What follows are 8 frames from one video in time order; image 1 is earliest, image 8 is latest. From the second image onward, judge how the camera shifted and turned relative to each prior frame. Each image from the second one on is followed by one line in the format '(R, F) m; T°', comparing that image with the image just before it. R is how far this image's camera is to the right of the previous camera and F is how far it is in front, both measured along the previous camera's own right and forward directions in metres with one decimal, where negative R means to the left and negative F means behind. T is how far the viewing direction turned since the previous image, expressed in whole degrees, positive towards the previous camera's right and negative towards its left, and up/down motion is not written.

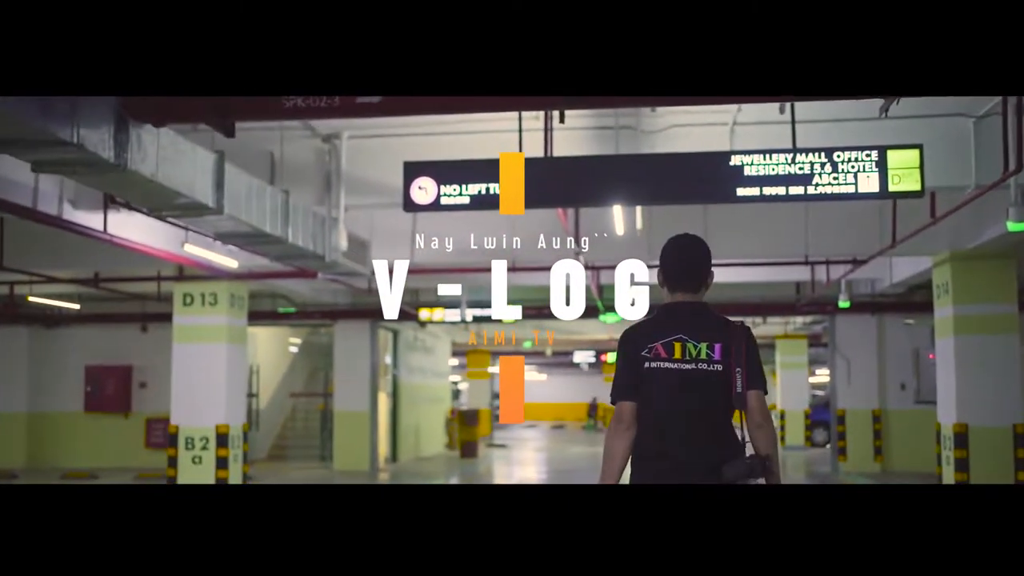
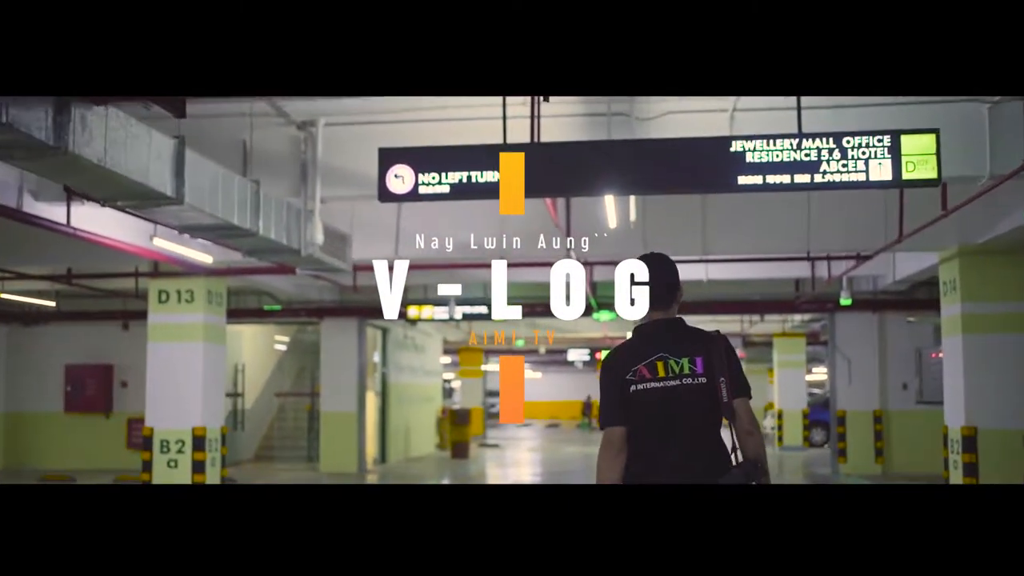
(+0.1, +0.6) m; 0°
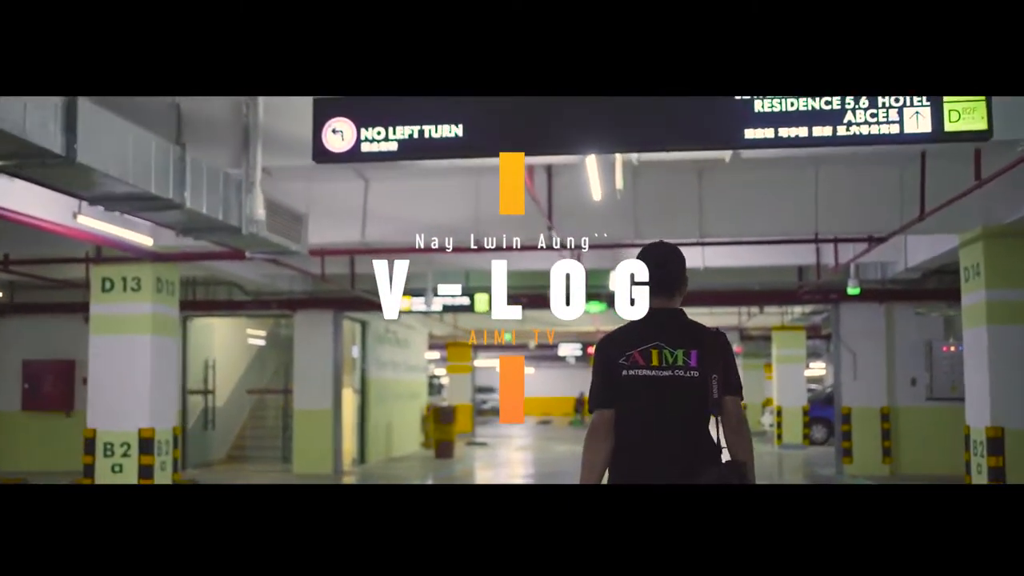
(+0.2, +1.2) m; 0°
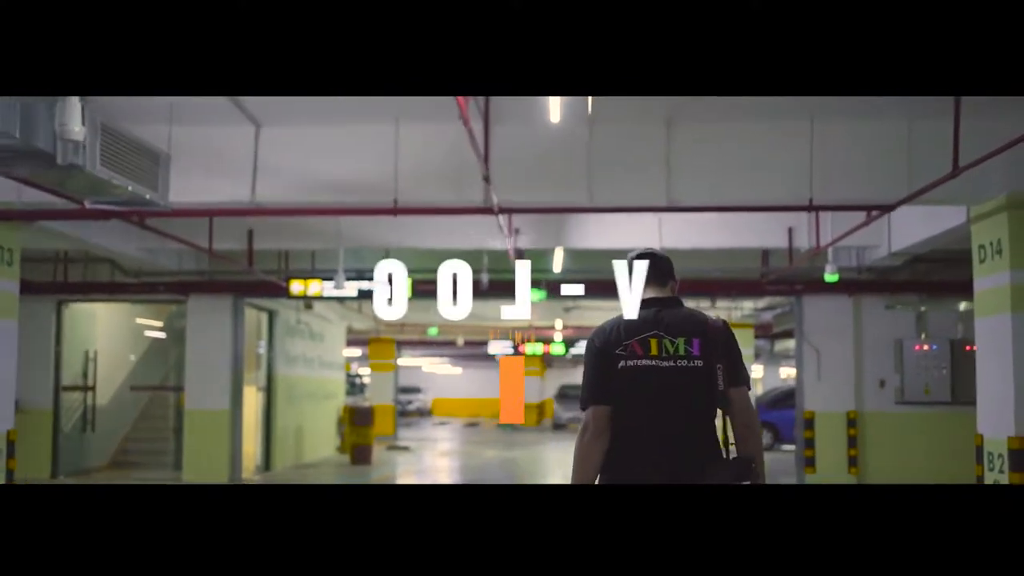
(0.0, +2.2) m; +4°
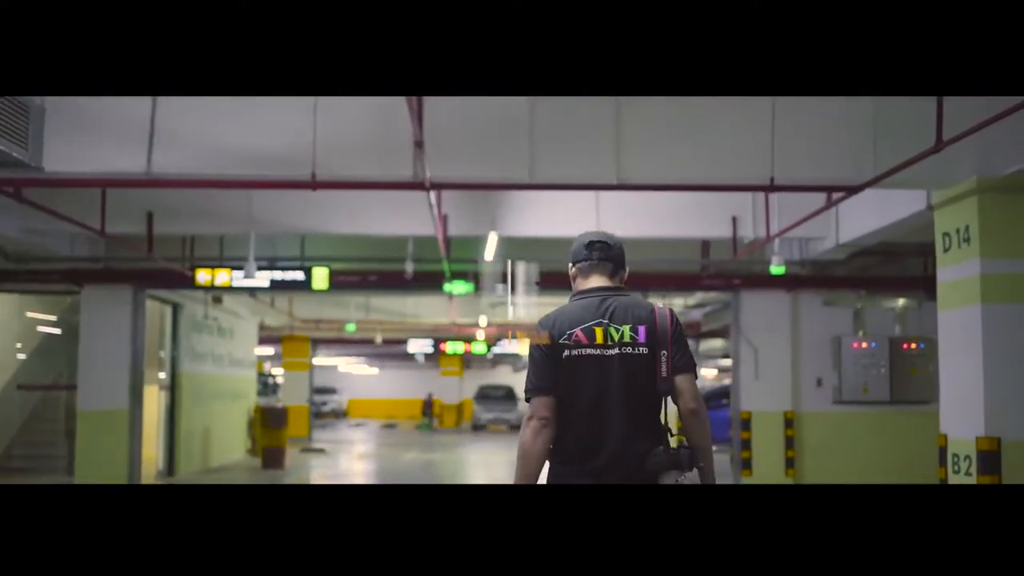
(-0.1, +1.0) m; +5°
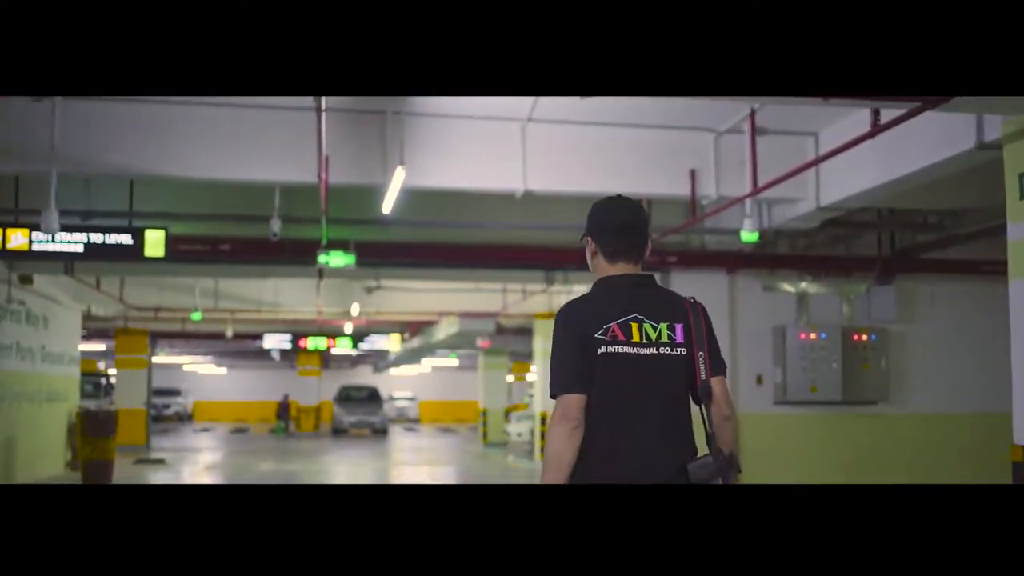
(-0.4, +2.9) m; +8°
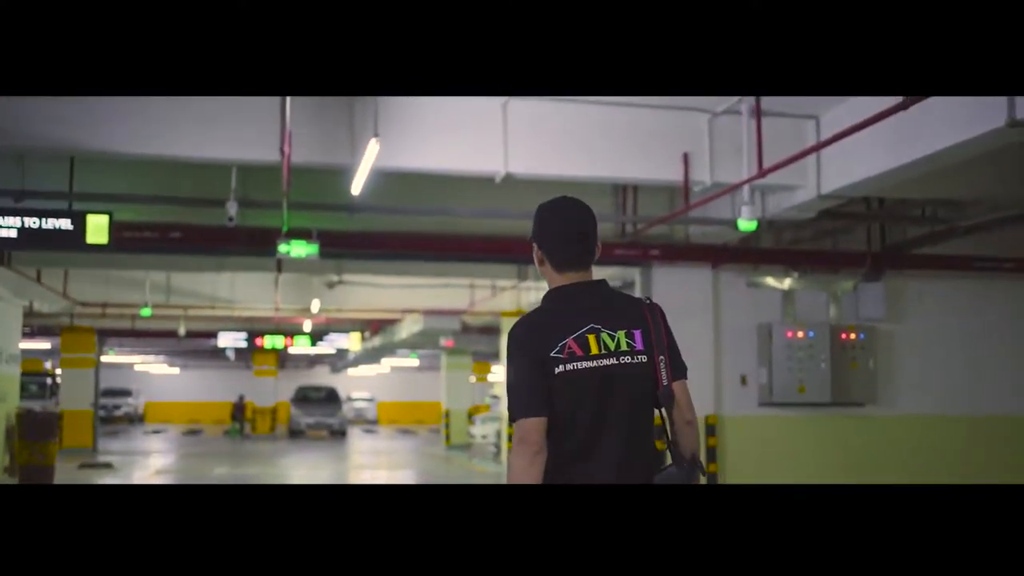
(-0.2, +0.8) m; +2°
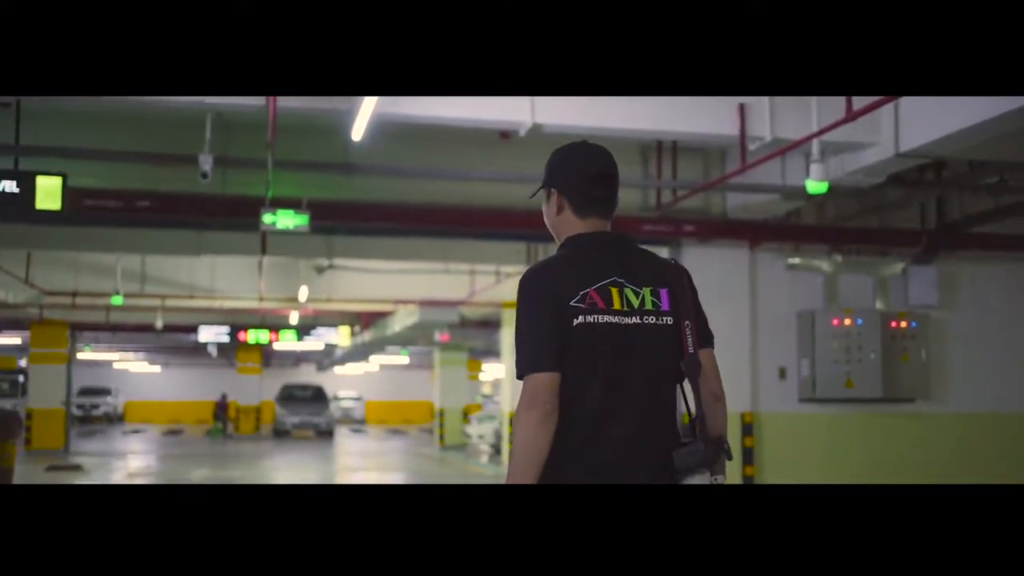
(-0.3, +1.4) m; +1°
